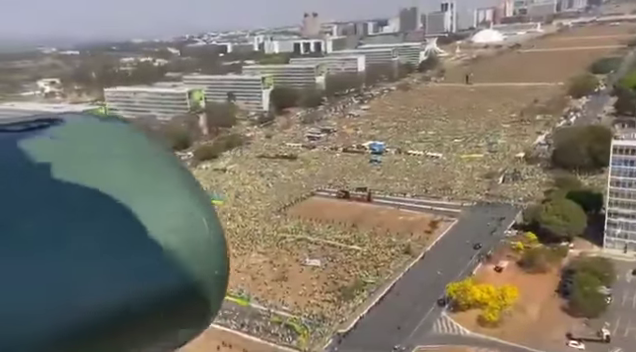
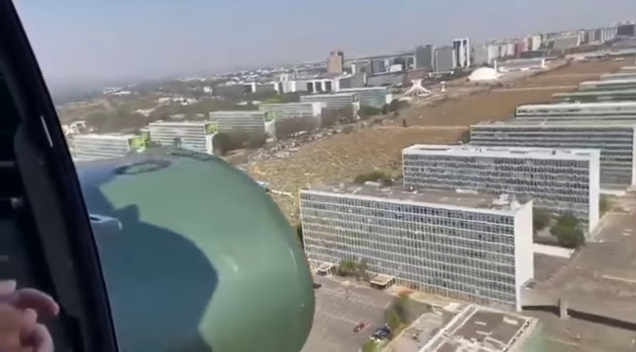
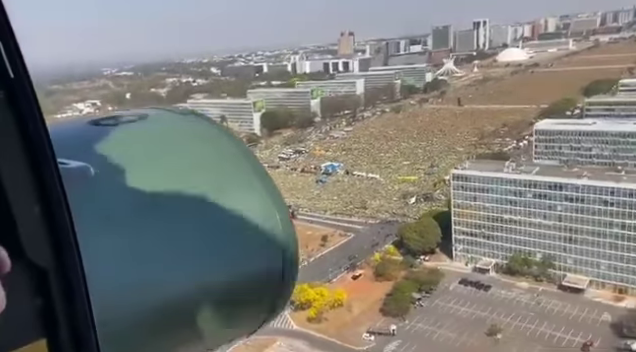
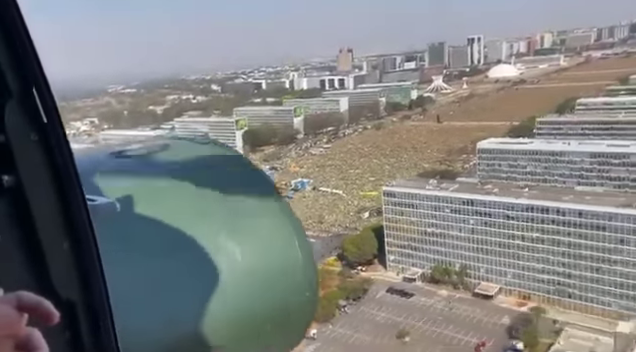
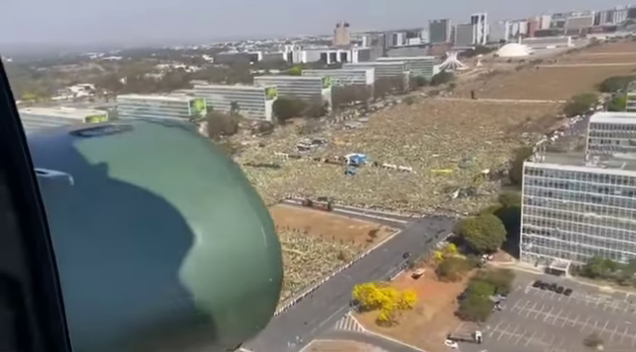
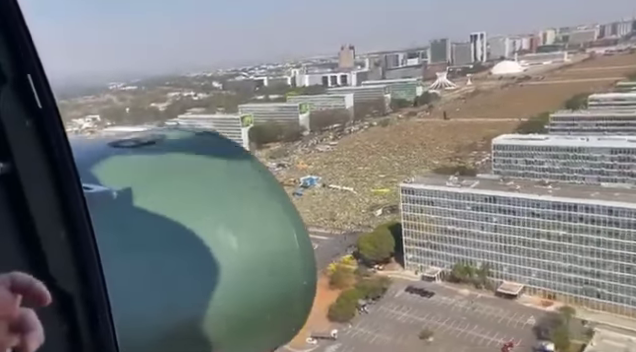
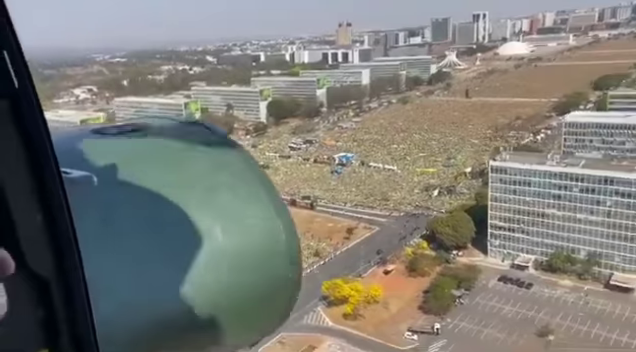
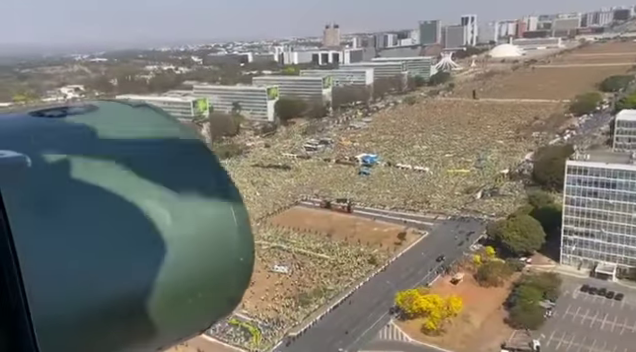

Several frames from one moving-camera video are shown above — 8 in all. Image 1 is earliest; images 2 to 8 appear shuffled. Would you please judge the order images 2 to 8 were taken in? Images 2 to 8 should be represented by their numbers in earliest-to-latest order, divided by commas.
8, 5, 7, 3, 6, 4, 2
